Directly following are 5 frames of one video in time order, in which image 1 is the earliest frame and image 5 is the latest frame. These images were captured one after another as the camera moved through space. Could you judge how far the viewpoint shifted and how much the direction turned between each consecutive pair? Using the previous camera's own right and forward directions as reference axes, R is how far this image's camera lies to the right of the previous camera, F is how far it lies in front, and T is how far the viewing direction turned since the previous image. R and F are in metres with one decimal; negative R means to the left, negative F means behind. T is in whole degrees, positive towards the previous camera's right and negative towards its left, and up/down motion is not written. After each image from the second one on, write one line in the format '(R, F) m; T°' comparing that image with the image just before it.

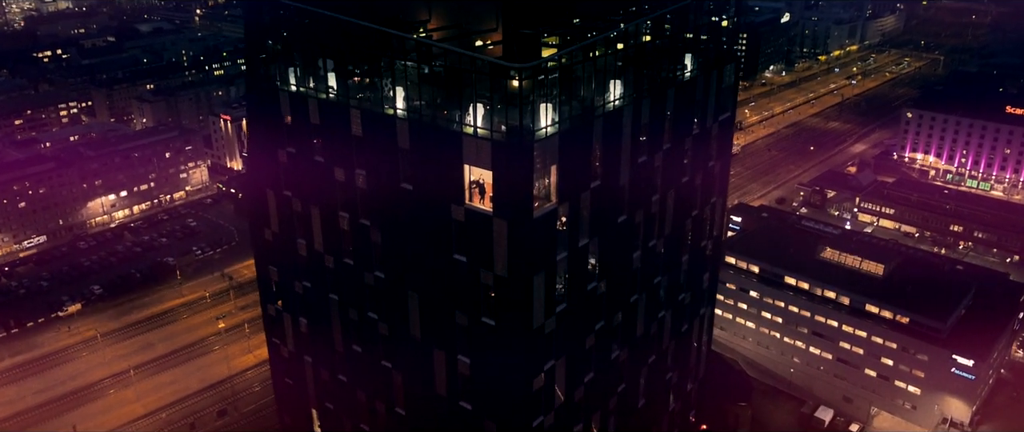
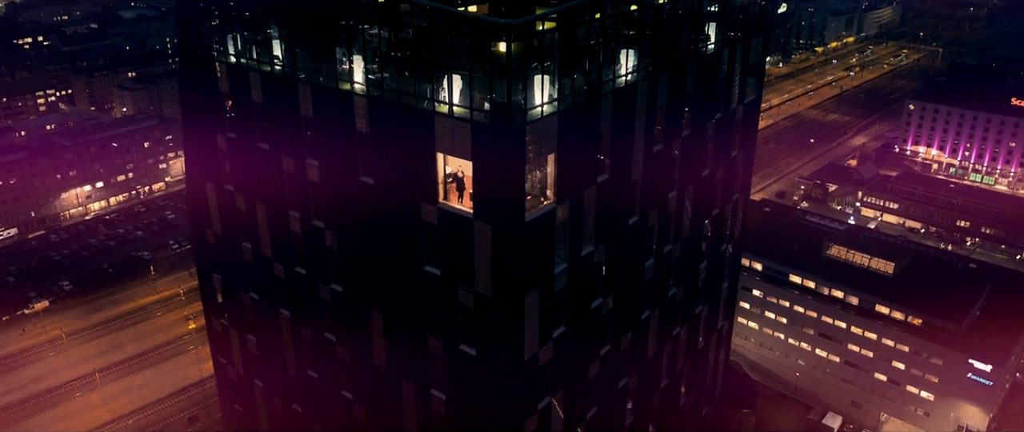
(+0.3, +7.9) m; +1°
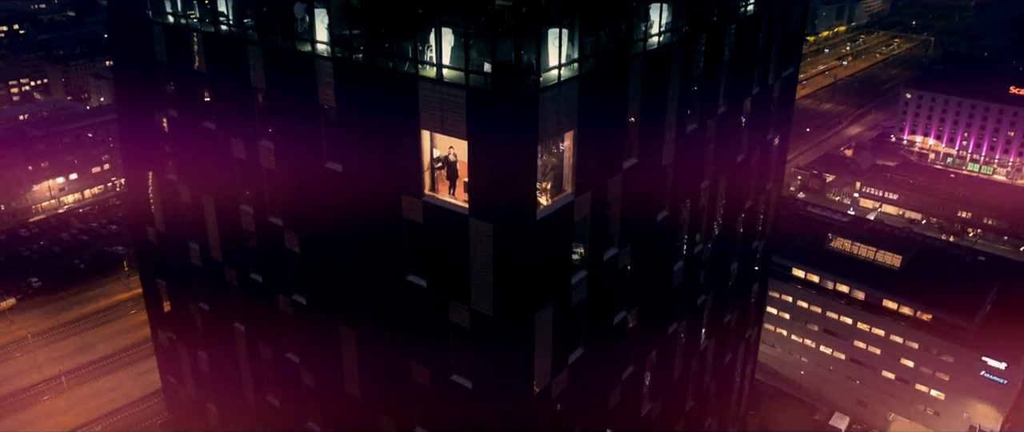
(-0.6, +6.6) m; +1°
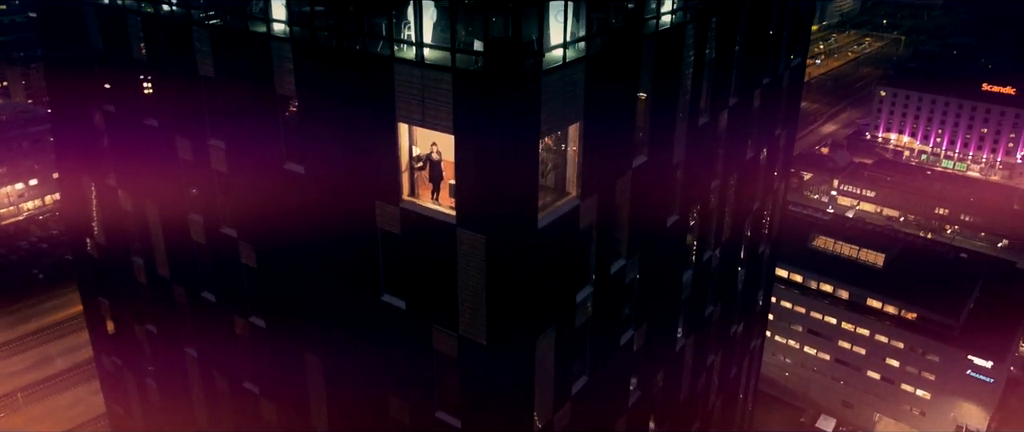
(-0.5, +3.6) m; +2°
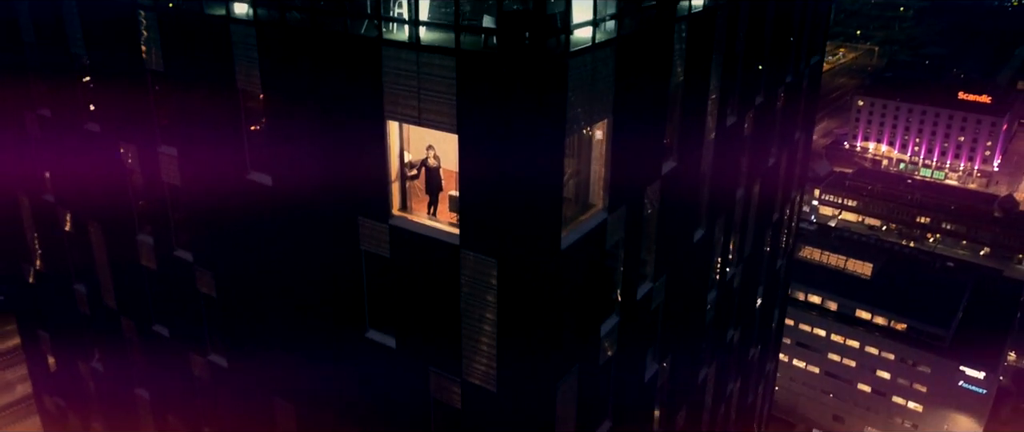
(-0.8, +3.4) m; +2°
